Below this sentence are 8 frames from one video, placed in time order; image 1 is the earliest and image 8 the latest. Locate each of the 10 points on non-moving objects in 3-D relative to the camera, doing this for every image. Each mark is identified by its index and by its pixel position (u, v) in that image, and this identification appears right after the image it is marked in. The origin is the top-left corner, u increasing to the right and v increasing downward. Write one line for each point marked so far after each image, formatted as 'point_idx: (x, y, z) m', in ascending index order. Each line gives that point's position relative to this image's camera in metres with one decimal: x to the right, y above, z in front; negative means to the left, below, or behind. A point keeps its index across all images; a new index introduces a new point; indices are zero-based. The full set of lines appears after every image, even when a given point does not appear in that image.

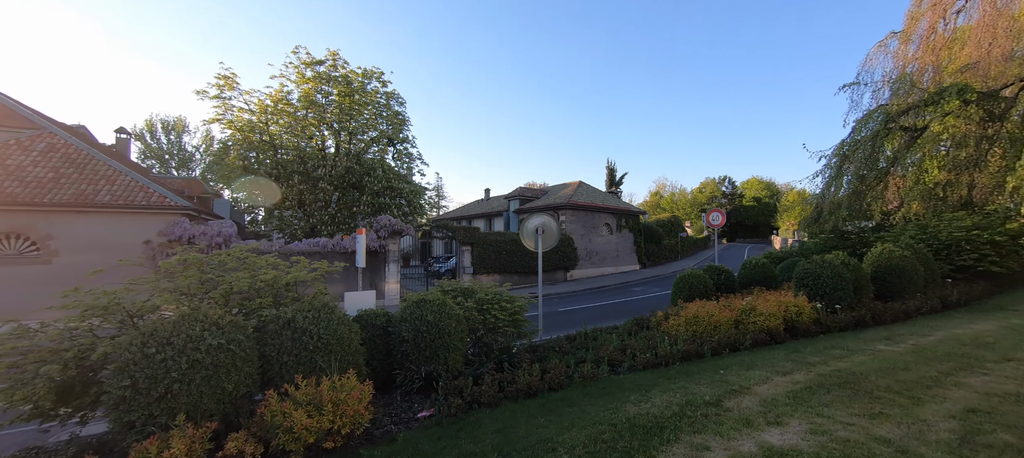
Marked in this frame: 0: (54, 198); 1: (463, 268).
0: (-13.8, +0.9, +11.6) m
1: (-2.3, -1.9, +18.1) m
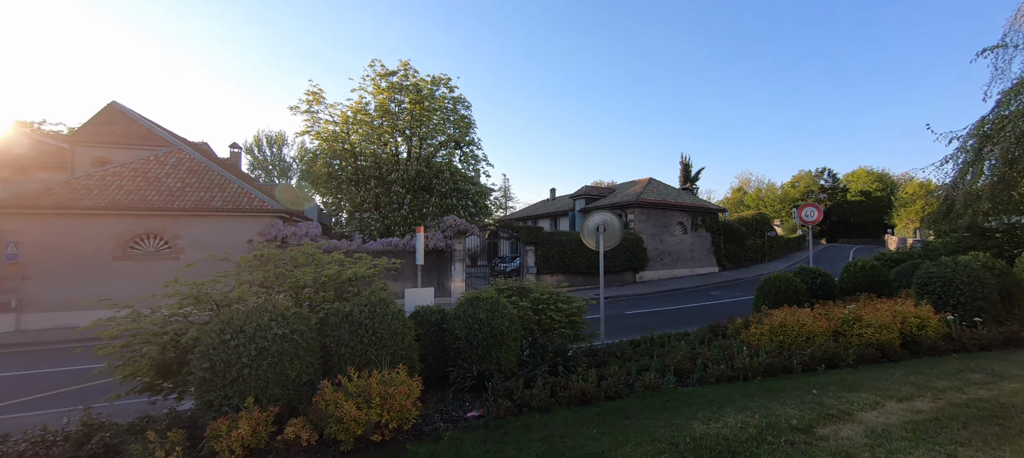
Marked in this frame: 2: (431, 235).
0: (-11.8, +0.9, +13.6) m
1: (+0.7, -1.9, +18.0) m
2: (-3.4, -0.2, +16.0) m
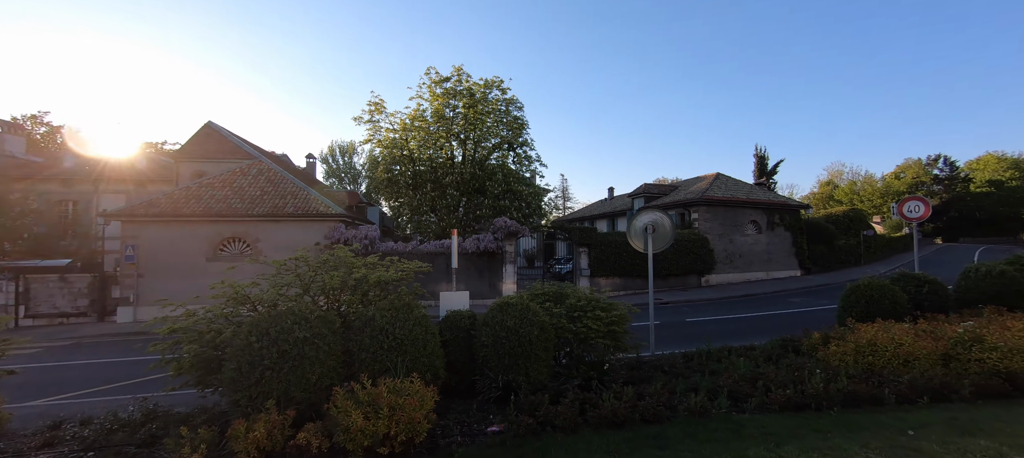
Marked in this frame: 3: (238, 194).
0: (-10.0, +0.7, +15.1) m
1: (+3.1, -1.9, +17.4) m
2: (-1.3, -0.3, +16.1) m
3: (-11.3, +1.4, +15.8) m
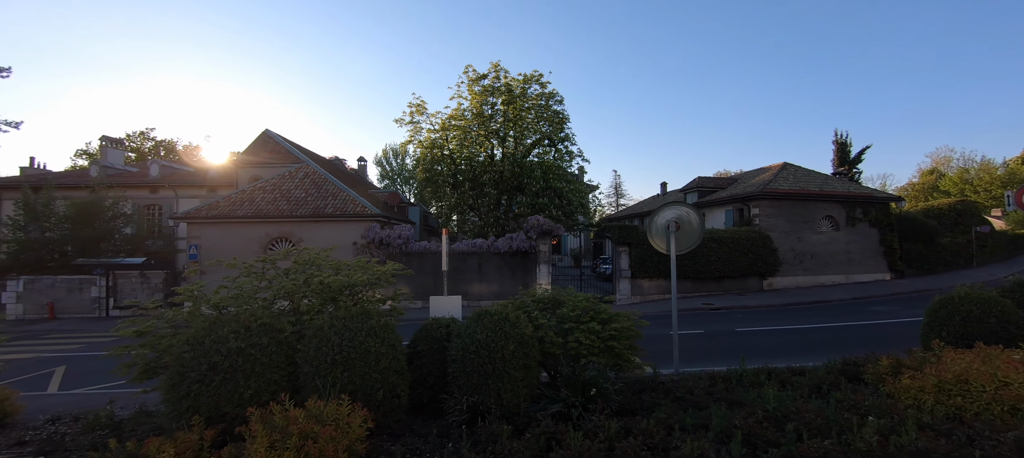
0: (-8.7, +0.7, +15.8) m
1: (+4.6, -1.8, +16.3) m
2: (+0.1, -0.3, +15.6) m
3: (-9.9, +1.4, +16.7) m
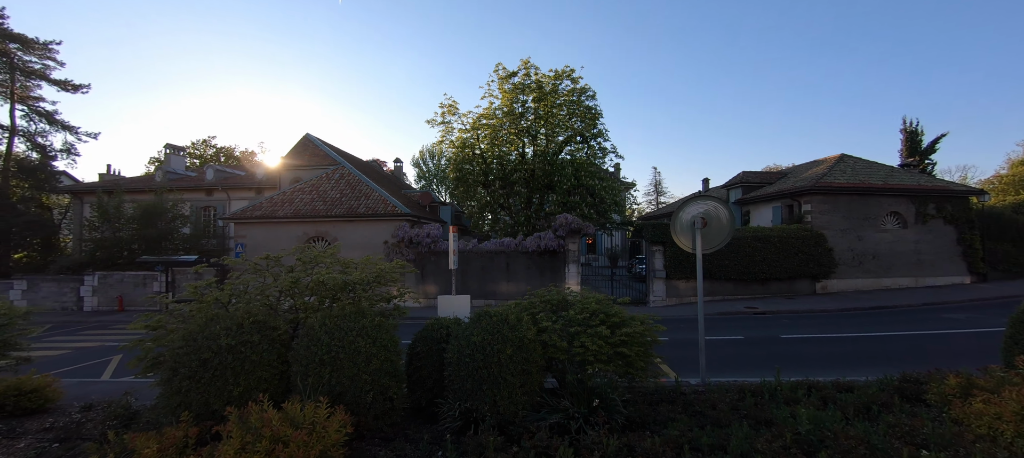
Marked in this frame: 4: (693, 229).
0: (-7.5, +0.7, +16.3) m
1: (+5.8, -1.8, +15.5) m
2: (+1.2, -0.2, +15.3) m
3: (-8.6, +1.4, +17.3) m
4: (+2.6, 0.0, +5.6) m
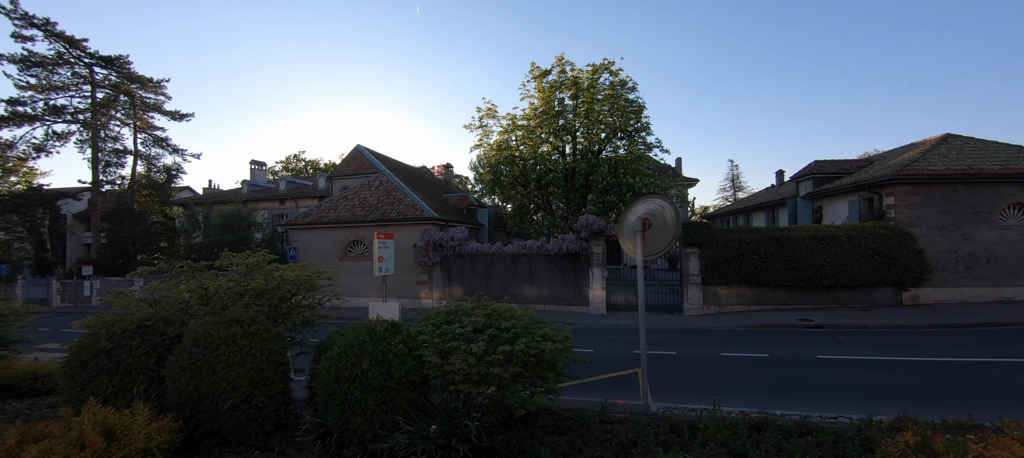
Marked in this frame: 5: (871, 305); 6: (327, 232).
0: (-6.3, +0.5, +17.3) m
1: (+6.6, -1.8, +14.0) m
2: (+2.0, -0.3, +14.6) m
3: (-7.3, +1.2, +18.5) m
4: (+1.6, 0.0, +4.9) m
5: (+12.6, -2.7, +13.4) m
6: (-8.8, -0.2, +18.2) m
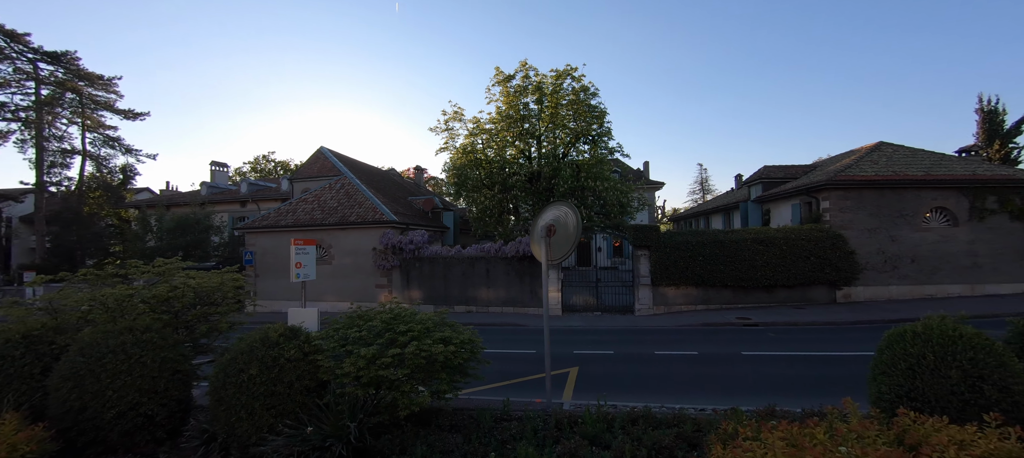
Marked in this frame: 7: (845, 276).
0: (-8.1, +0.4, +17.2) m
1: (+4.9, -1.9, +14.5) m
2: (+0.3, -0.4, +14.9) m
3: (-9.1, +1.1, +18.3) m
4: (+0.4, -0.1, +5.1) m
5: (+11.0, -2.8, +14.2) m
6: (-10.6, -0.3, +17.9) m
7: (+12.3, -1.7, +14.1) m
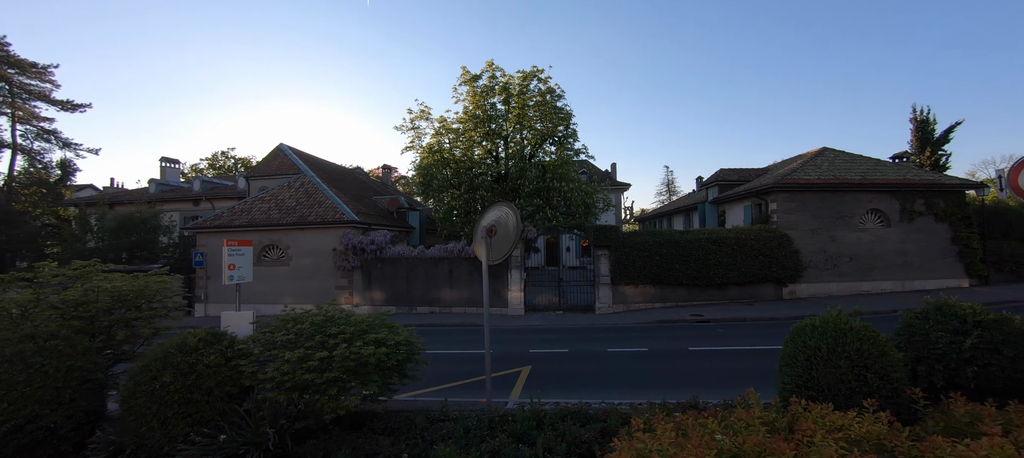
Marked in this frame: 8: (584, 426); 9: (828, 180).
0: (-9.7, +0.4, +16.6) m
1: (+3.5, -1.9, +14.8) m
2: (-1.1, -0.4, +14.9) m
3: (-10.8, +1.1, +17.7) m
4: (-0.4, -0.1, +5.1) m
5: (+9.6, -2.8, +15.0) m
6: (-12.2, -0.3, +17.1) m
7: (+10.8, -1.7, +14.9) m
8: (+0.8, -1.9, +3.8) m
9: (+12.9, +2.0, +15.6) m
